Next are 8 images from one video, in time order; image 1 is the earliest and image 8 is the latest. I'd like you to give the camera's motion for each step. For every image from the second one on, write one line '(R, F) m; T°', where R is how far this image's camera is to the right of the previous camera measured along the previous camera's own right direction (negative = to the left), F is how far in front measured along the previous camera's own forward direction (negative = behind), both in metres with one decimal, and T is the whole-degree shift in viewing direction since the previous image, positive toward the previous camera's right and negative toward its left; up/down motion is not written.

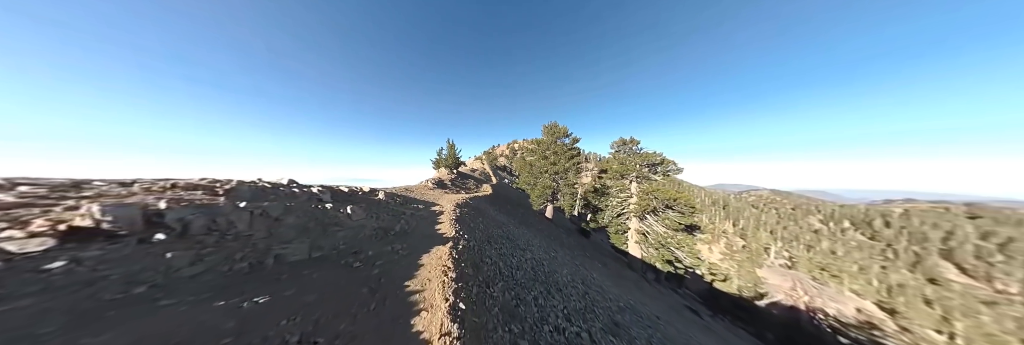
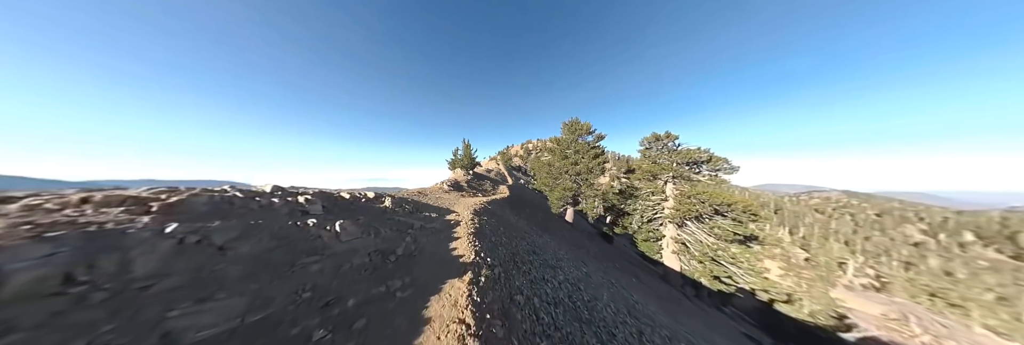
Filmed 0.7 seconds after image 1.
(-1.0, +2.1) m; -4°
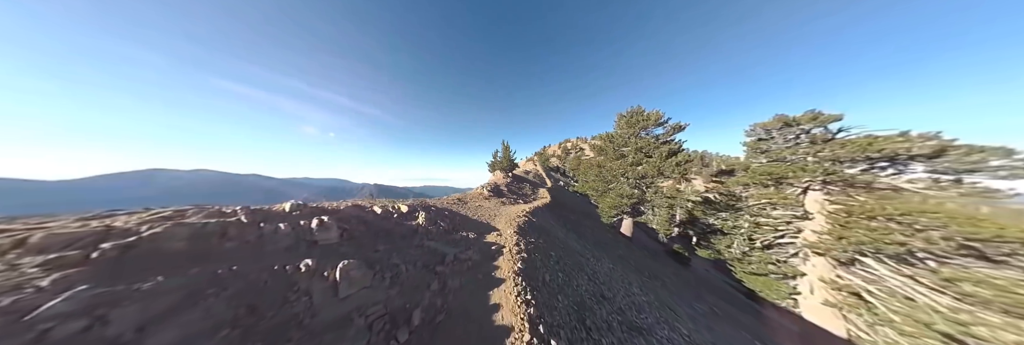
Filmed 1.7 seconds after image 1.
(-1.1, +2.8) m; -13°
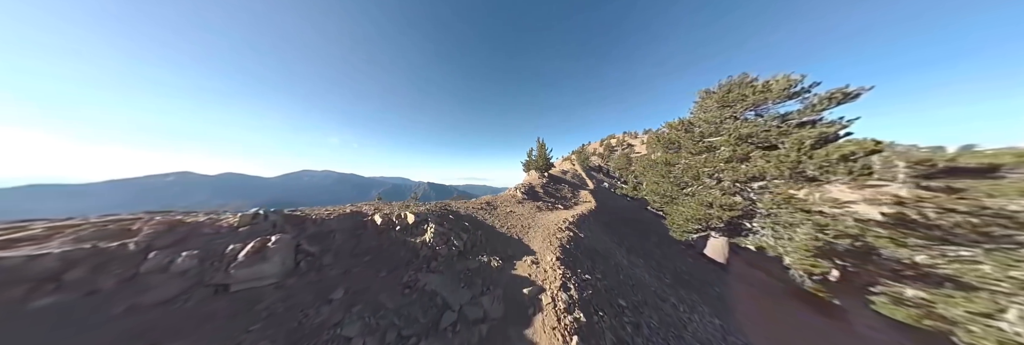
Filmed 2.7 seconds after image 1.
(-0.3, +3.1) m; -13°
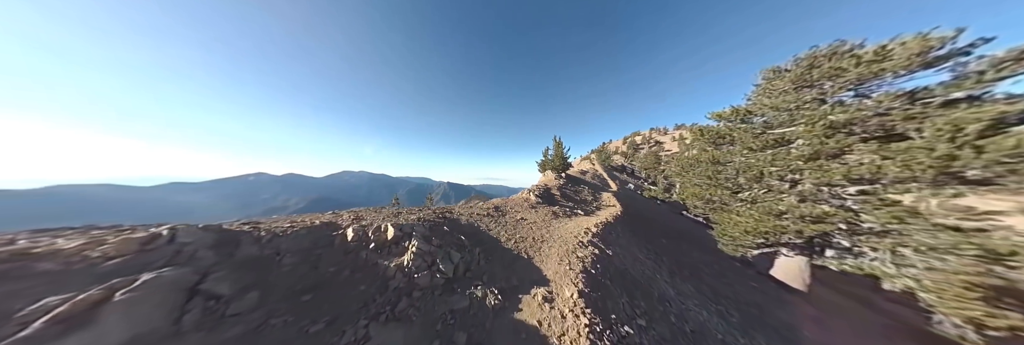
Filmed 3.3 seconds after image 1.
(+0.4, +1.8) m; -6°
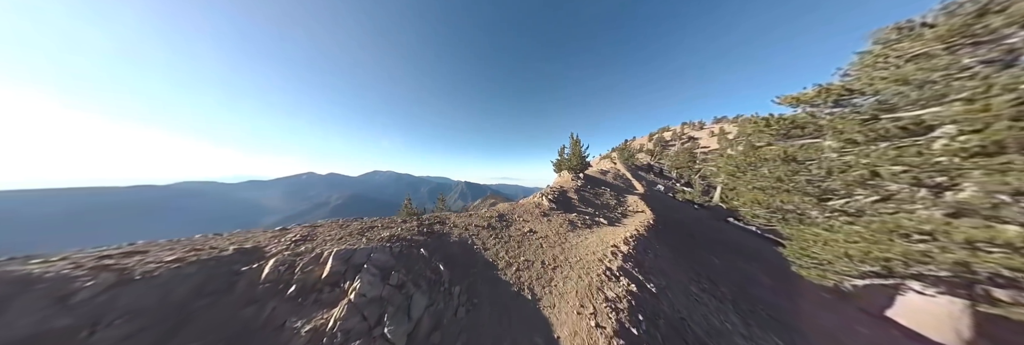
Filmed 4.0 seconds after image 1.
(+0.6, +2.2) m; -6°
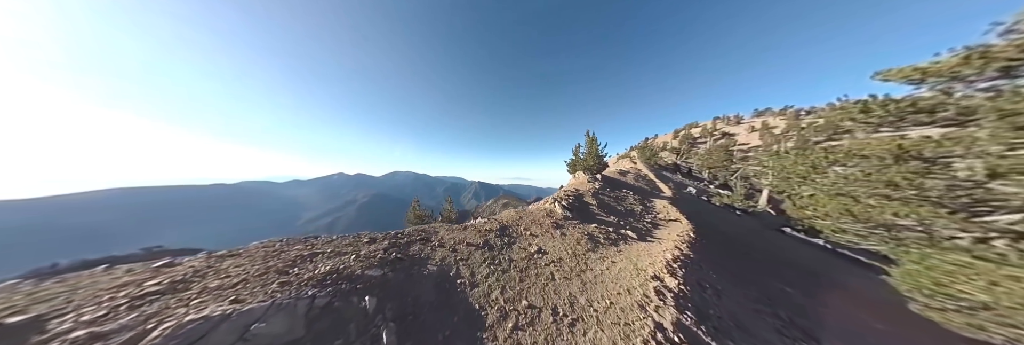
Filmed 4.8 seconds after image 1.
(+0.5, +2.3) m; -4°
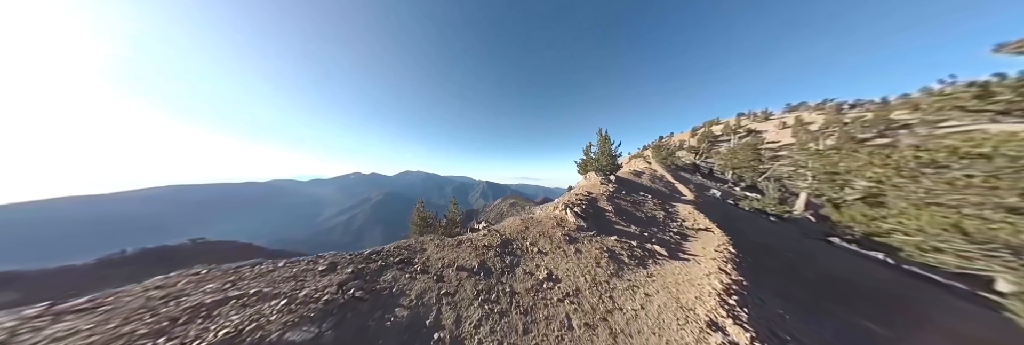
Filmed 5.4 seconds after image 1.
(+0.2, +1.8) m; -3°
